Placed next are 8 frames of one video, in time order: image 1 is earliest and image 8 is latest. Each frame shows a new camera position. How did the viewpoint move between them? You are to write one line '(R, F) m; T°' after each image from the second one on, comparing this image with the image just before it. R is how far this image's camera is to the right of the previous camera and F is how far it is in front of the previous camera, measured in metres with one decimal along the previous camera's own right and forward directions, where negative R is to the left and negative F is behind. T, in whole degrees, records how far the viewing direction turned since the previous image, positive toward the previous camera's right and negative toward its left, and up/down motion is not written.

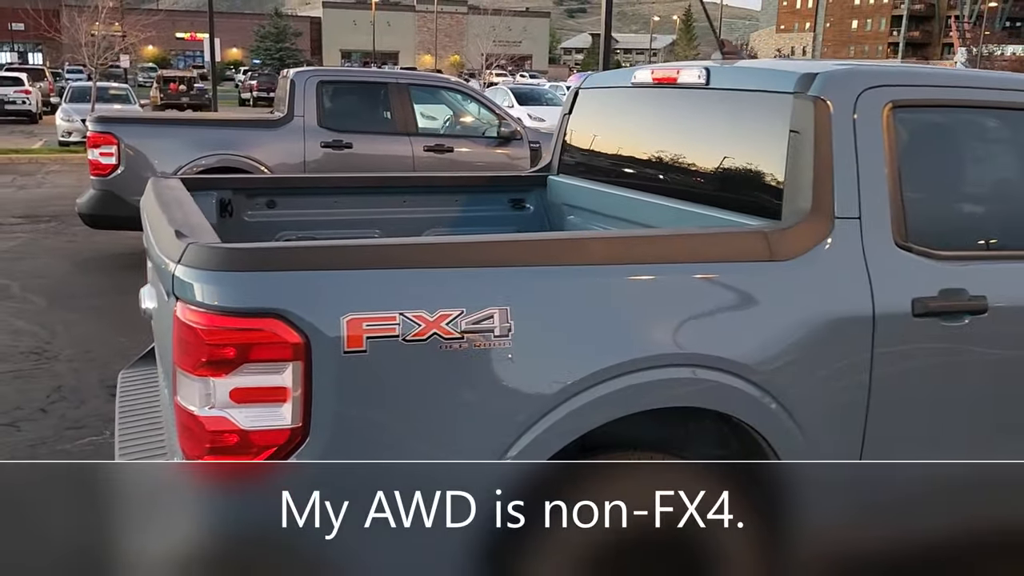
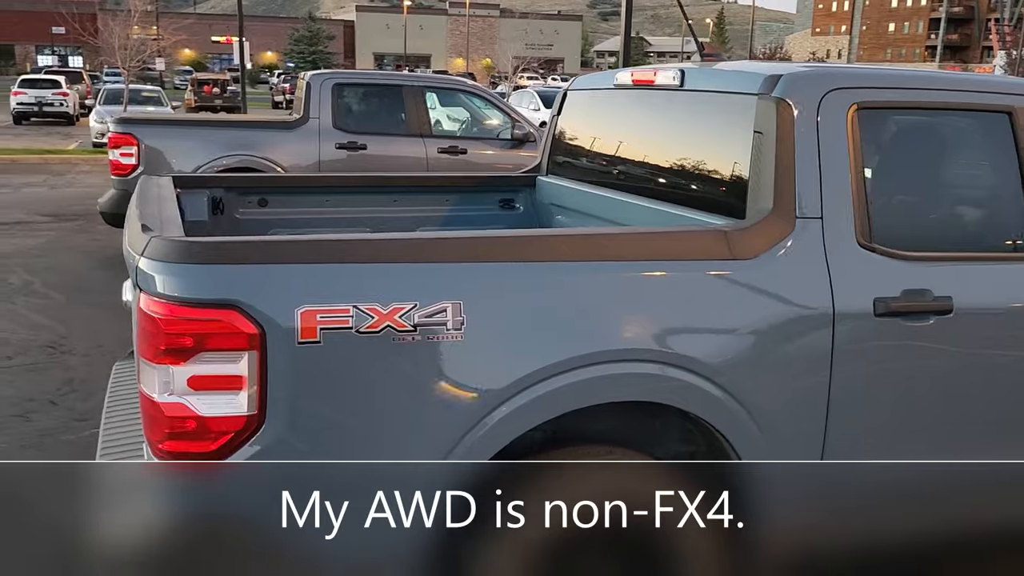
(+0.2, -0.1) m; -2°
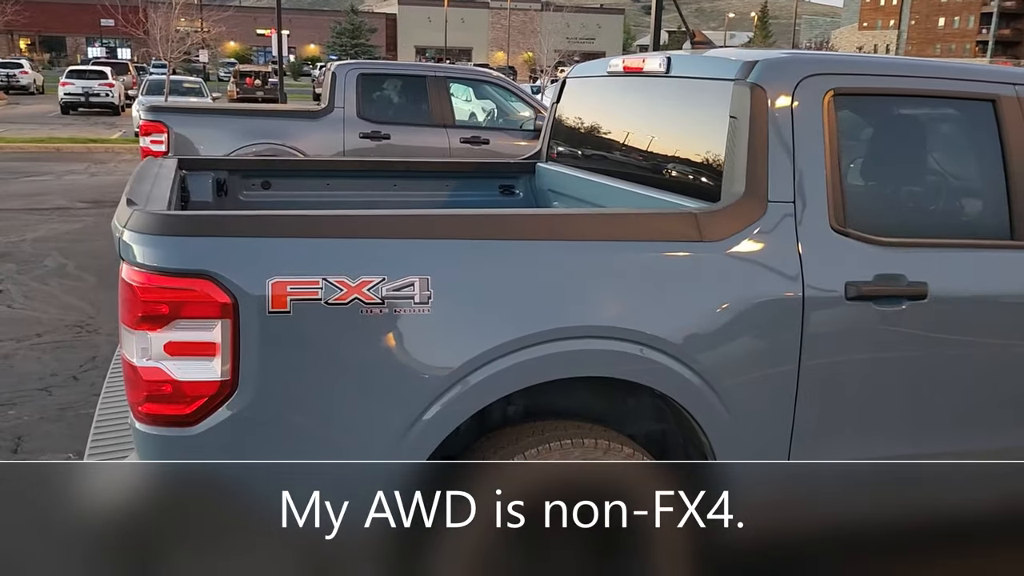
(+0.2, -0.1) m; -3°
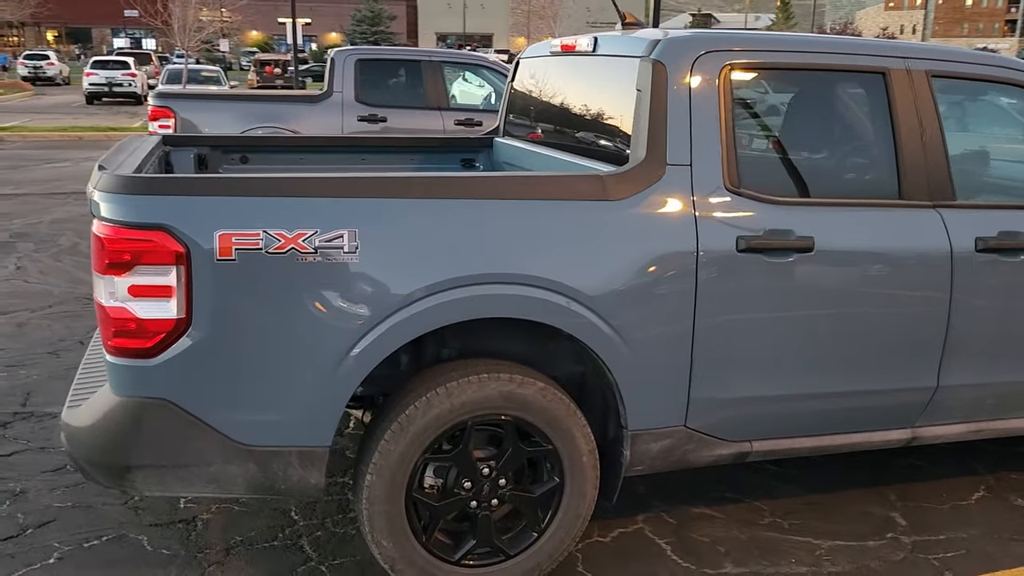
(+0.3, -0.3) m; -2°
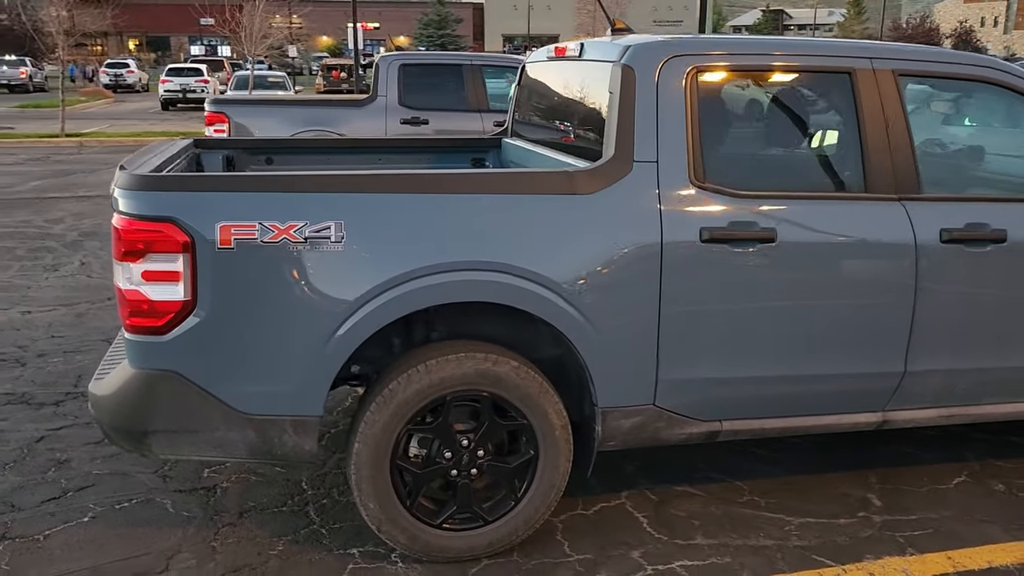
(+0.3, -0.2) m; -4°
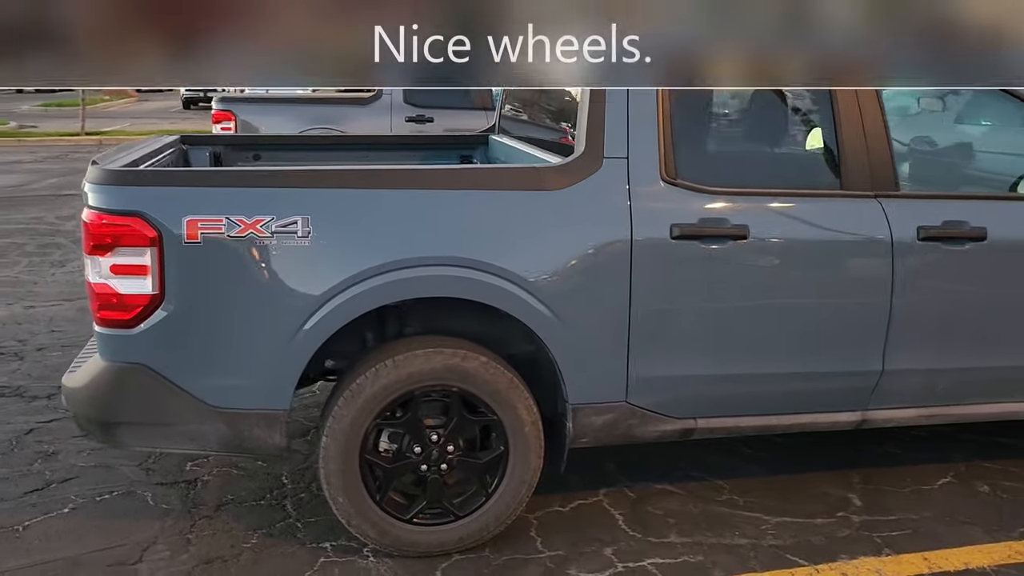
(+0.2, 0.0) m; -1°
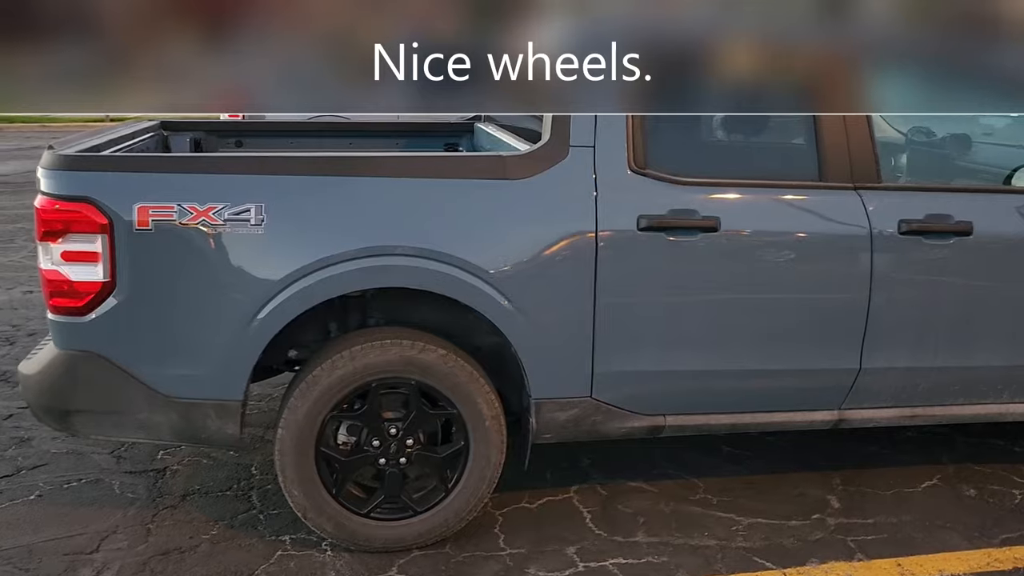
(+0.2, +0.1) m; -2°
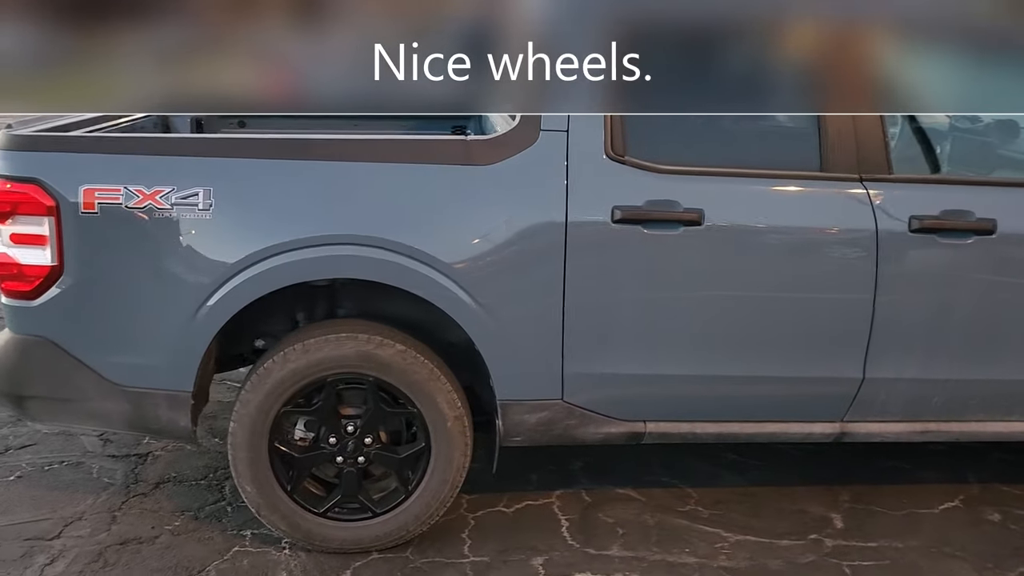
(+0.4, +0.2) m; -5°
